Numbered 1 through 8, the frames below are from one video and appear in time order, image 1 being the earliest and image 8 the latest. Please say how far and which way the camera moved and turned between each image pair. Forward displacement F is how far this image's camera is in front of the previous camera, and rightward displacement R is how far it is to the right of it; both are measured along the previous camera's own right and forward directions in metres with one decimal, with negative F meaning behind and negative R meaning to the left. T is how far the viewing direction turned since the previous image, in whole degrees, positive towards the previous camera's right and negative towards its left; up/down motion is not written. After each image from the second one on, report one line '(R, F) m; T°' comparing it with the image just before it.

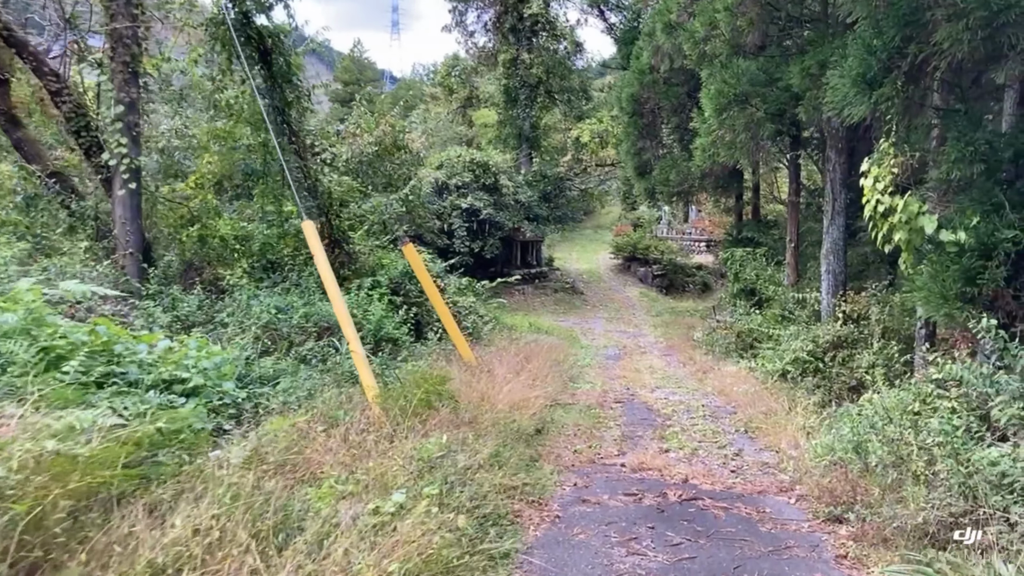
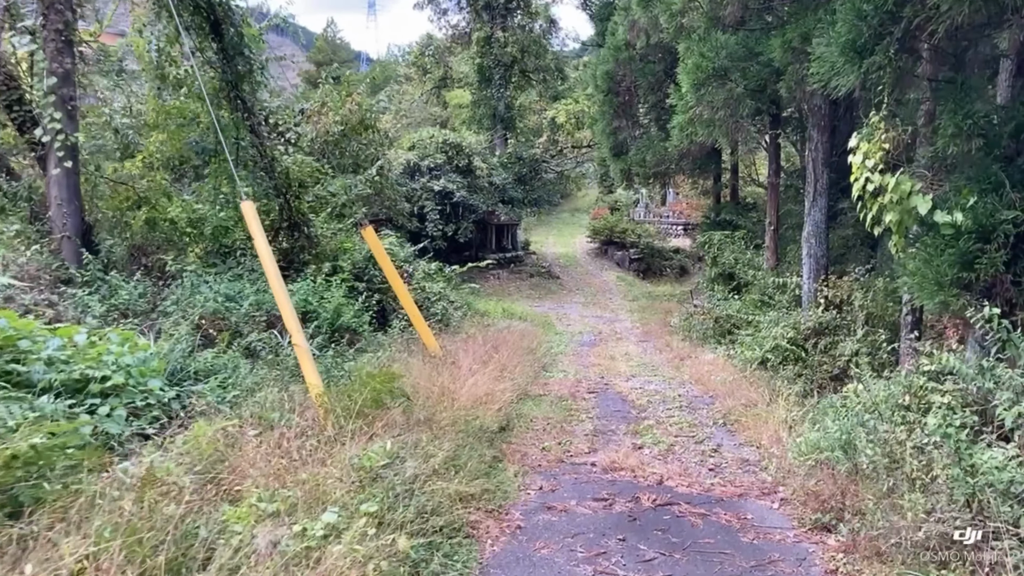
(+0.1, +0.3) m; +1°
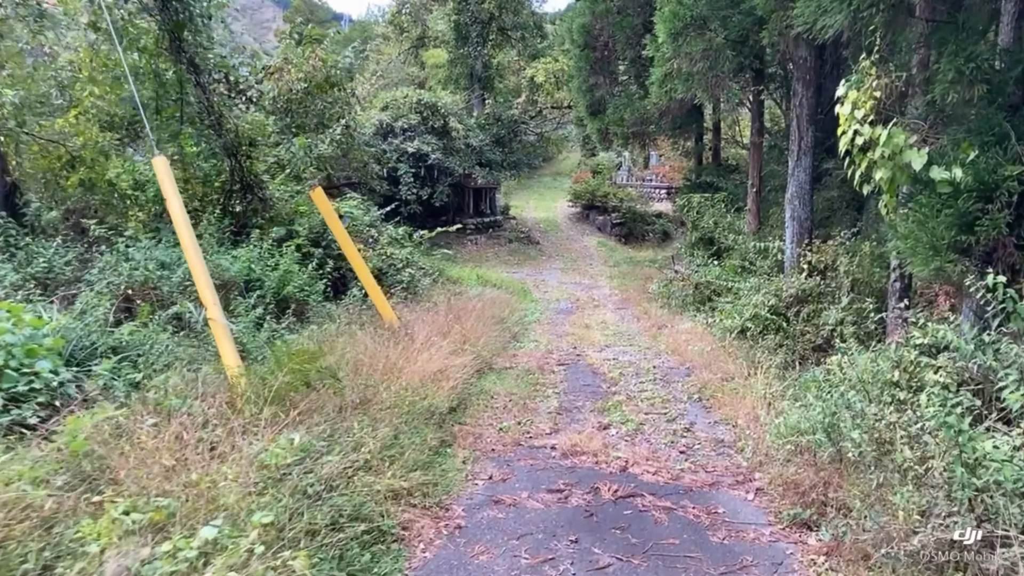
(+0.1, +0.4) m; +1°
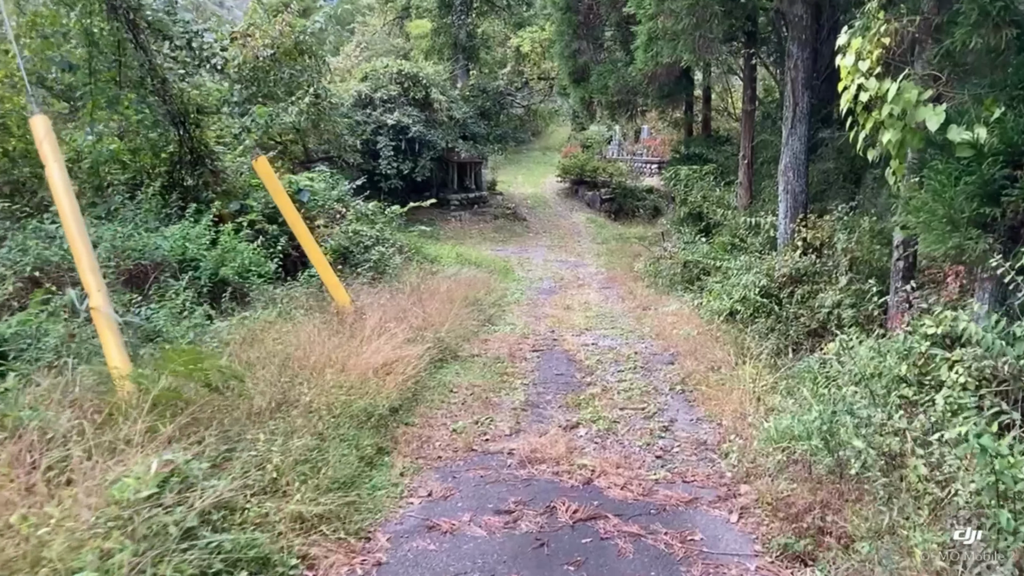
(+0.2, +0.5) m; 0°
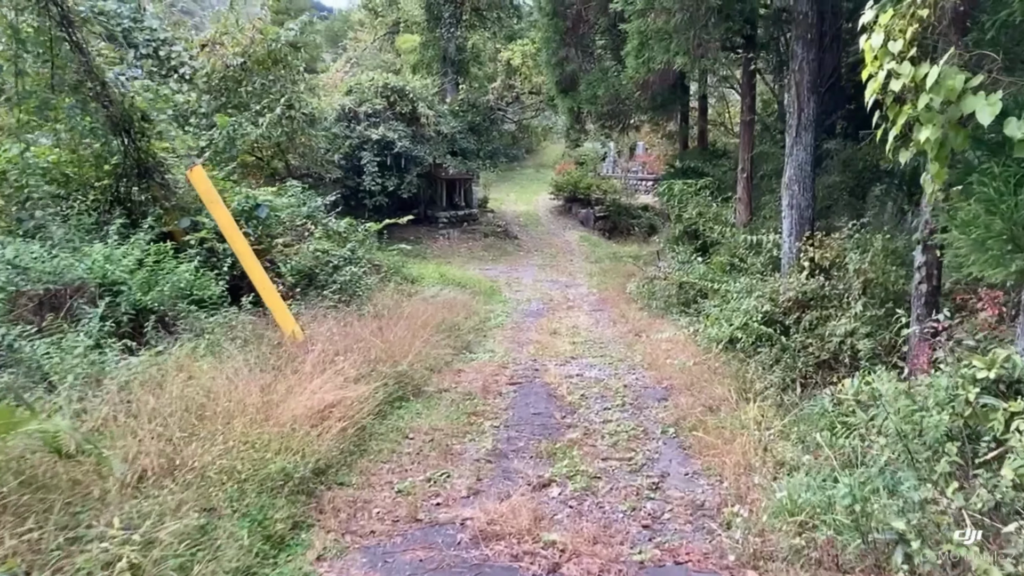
(+0.1, +0.6) m; 0°
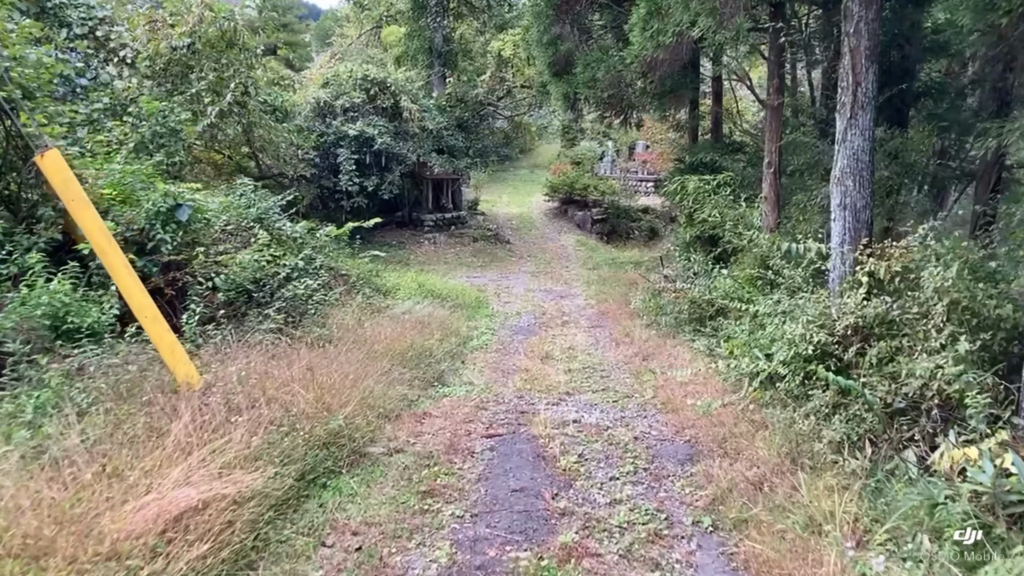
(+0.1, +1.1) m; 0°
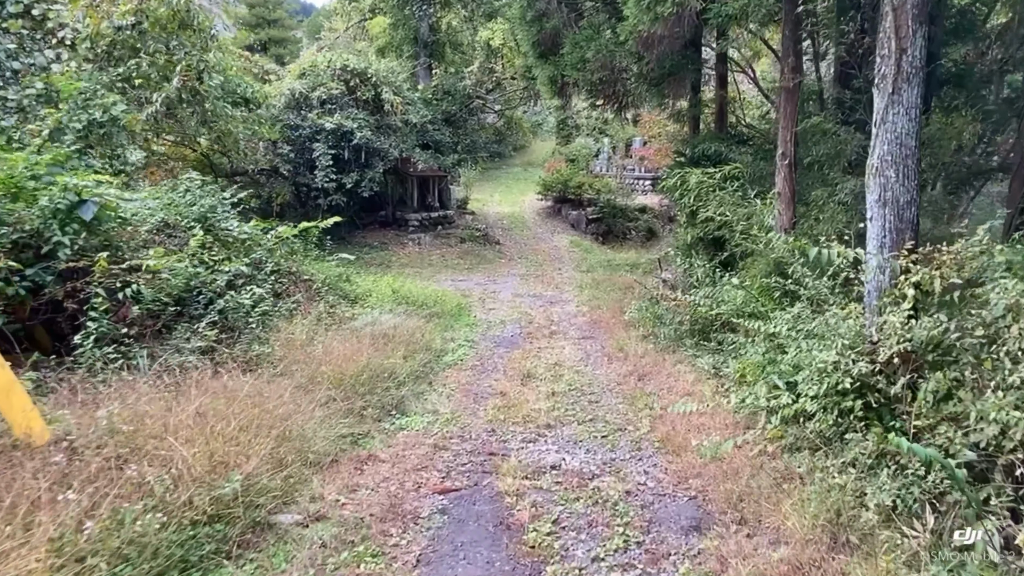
(+0.1, +0.8) m; 0°
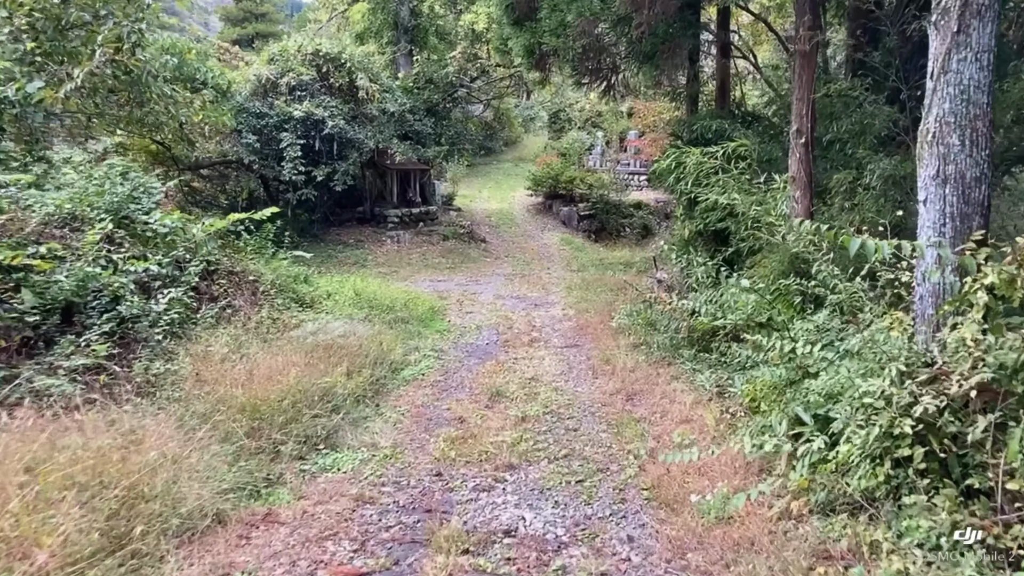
(+0.2, +0.8) m; 0°
